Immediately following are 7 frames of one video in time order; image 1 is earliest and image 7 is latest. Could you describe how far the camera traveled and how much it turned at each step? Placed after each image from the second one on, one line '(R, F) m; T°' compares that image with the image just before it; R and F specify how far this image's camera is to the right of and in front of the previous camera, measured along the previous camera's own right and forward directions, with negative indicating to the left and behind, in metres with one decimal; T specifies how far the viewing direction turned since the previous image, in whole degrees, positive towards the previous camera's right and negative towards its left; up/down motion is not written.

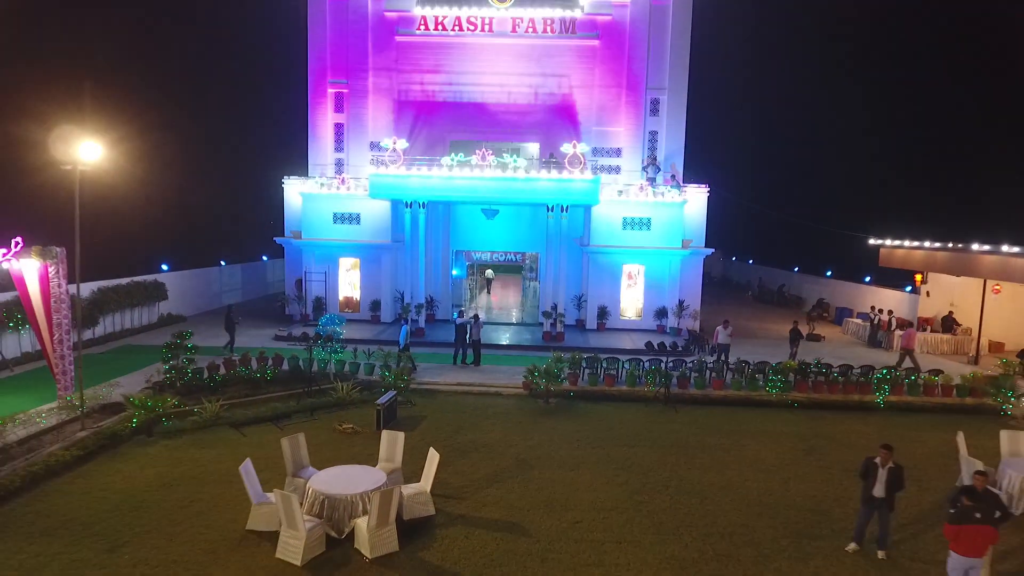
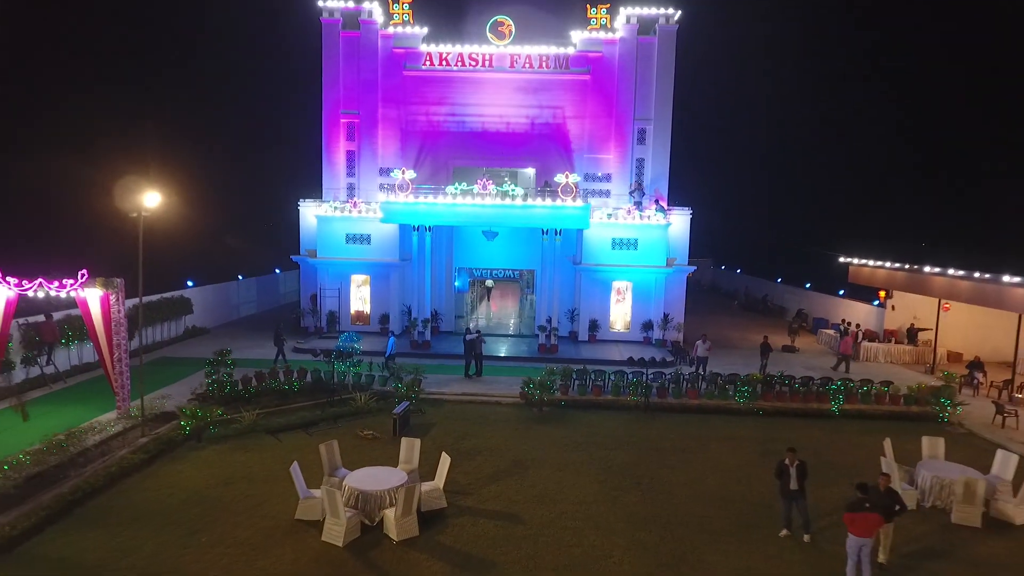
(0.0, -1.8) m; 0°
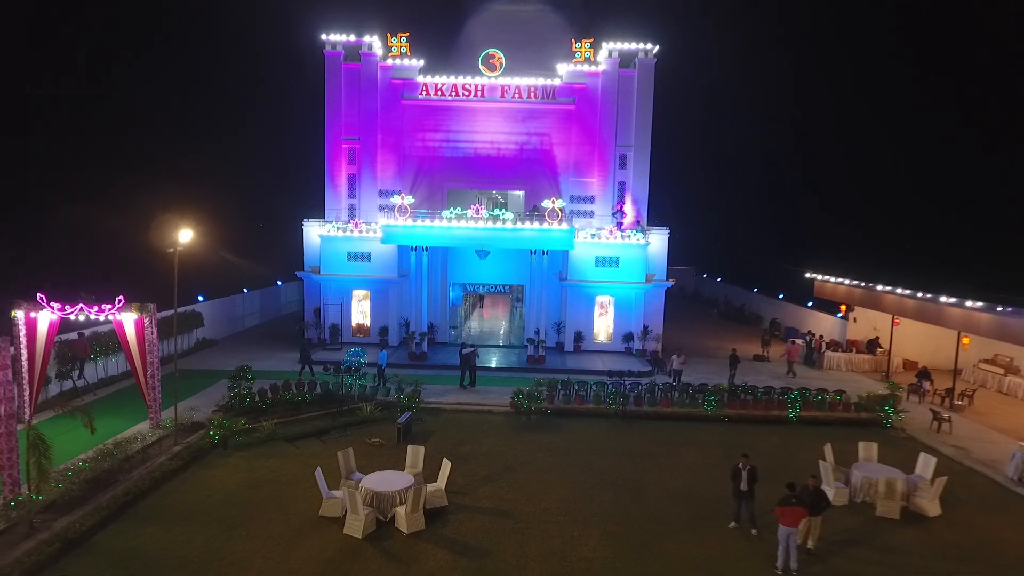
(0.0, -1.7) m; +1°
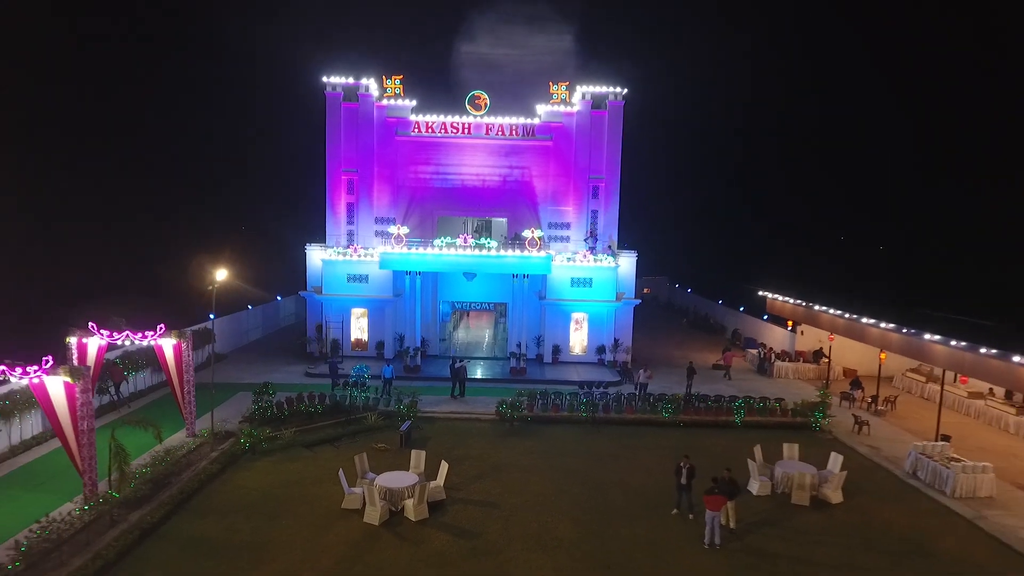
(-0.1, -2.6) m; +2°
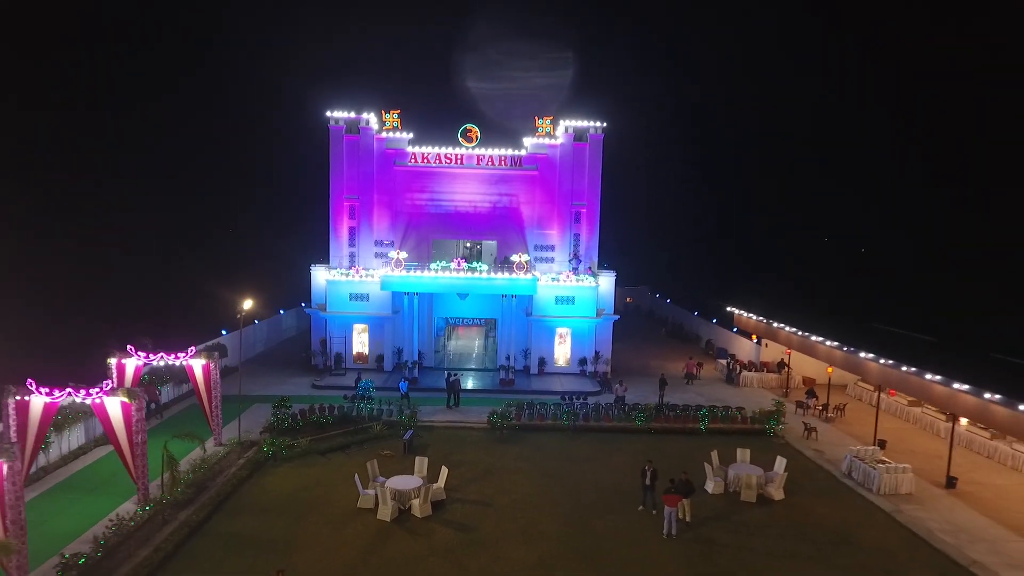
(-0.1, -2.4) m; +1°
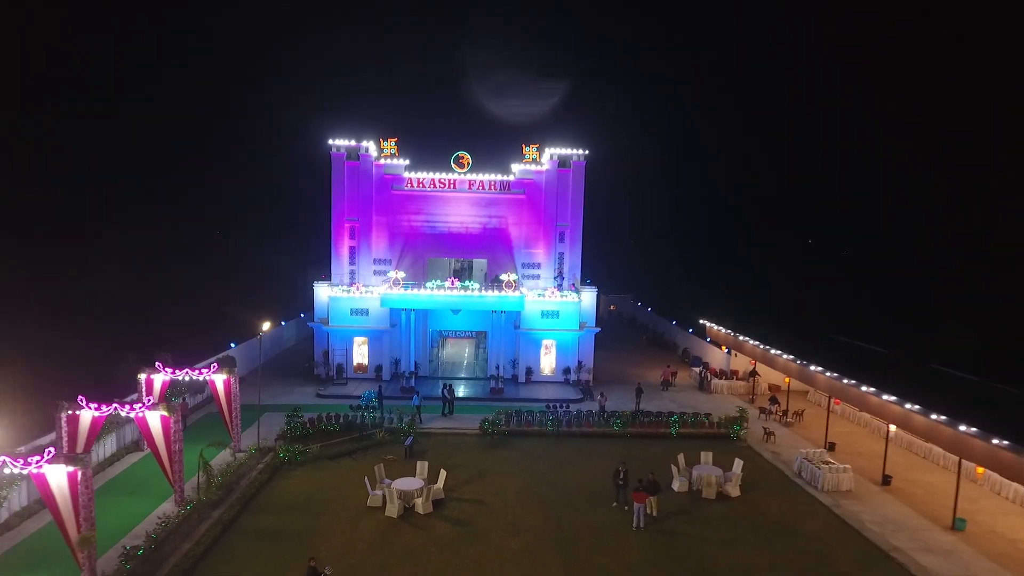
(-0.1, -2.3) m; +1°
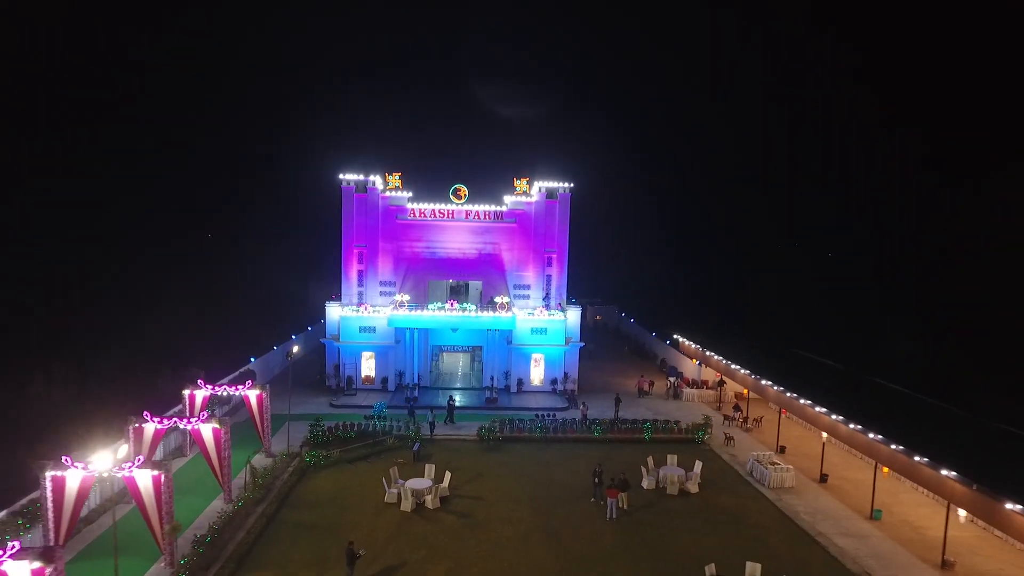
(-0.1, -3.5) m; +1°
